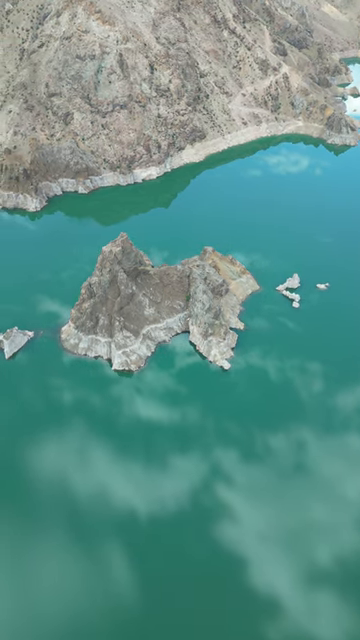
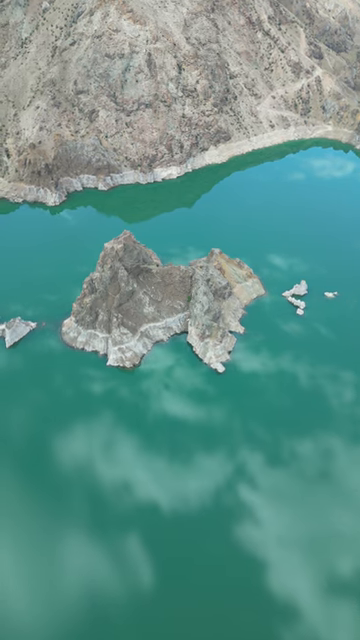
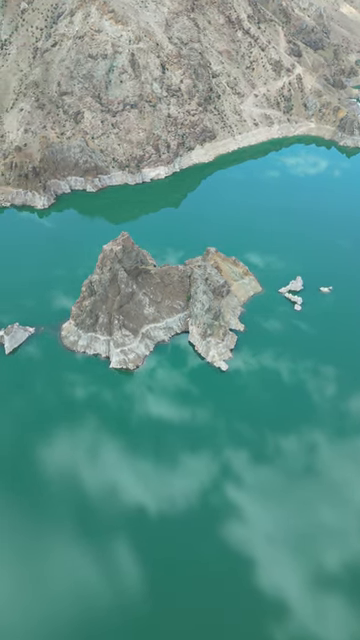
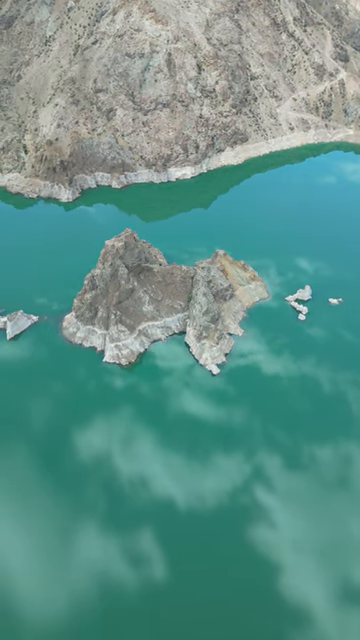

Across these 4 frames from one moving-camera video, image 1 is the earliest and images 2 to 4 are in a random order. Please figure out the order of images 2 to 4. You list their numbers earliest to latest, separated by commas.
3, 2, 4
